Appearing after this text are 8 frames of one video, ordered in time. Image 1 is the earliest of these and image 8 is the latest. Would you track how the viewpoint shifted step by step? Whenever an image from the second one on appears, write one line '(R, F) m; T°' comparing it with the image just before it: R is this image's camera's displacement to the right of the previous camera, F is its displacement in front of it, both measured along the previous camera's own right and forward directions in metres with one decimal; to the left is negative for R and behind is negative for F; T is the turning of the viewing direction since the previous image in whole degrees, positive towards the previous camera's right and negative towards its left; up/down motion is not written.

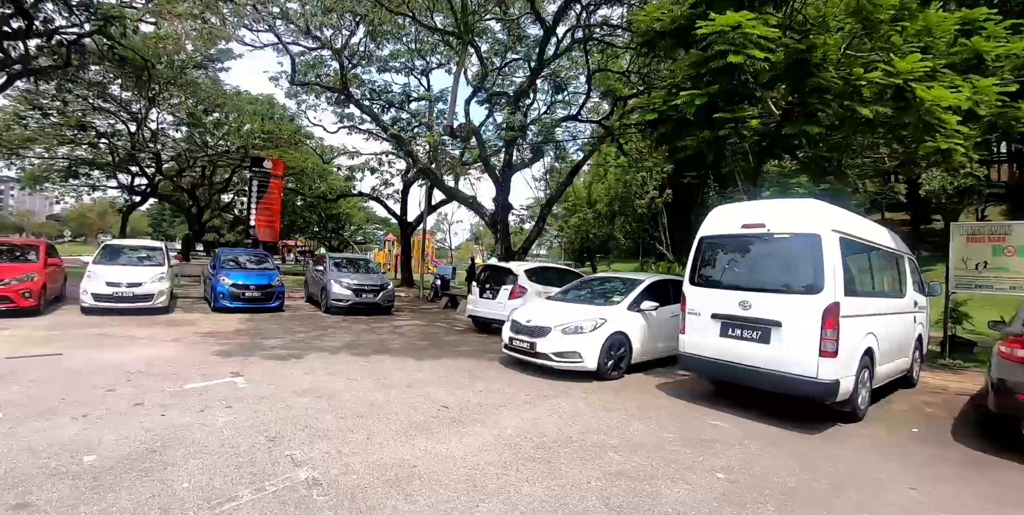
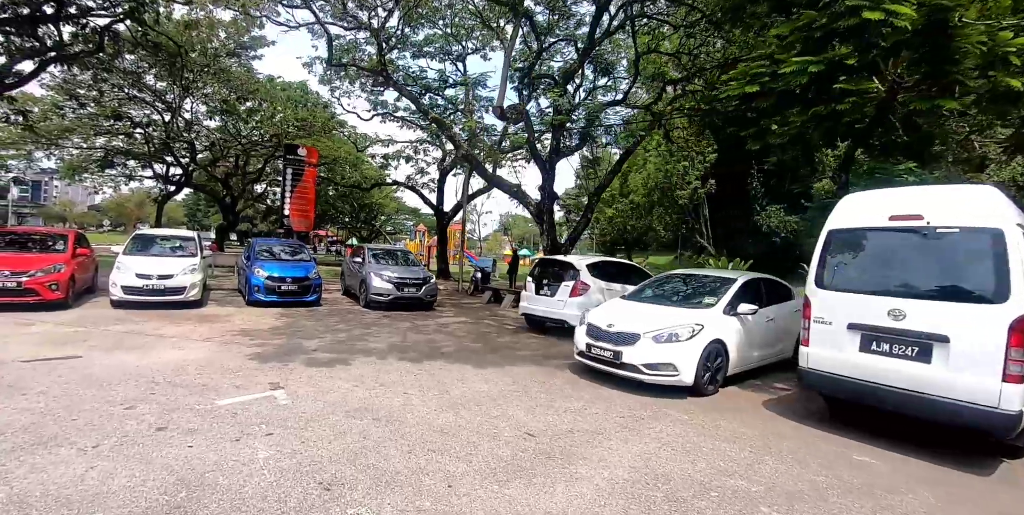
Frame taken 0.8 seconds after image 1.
(-0.7, +1.1) m; -3°
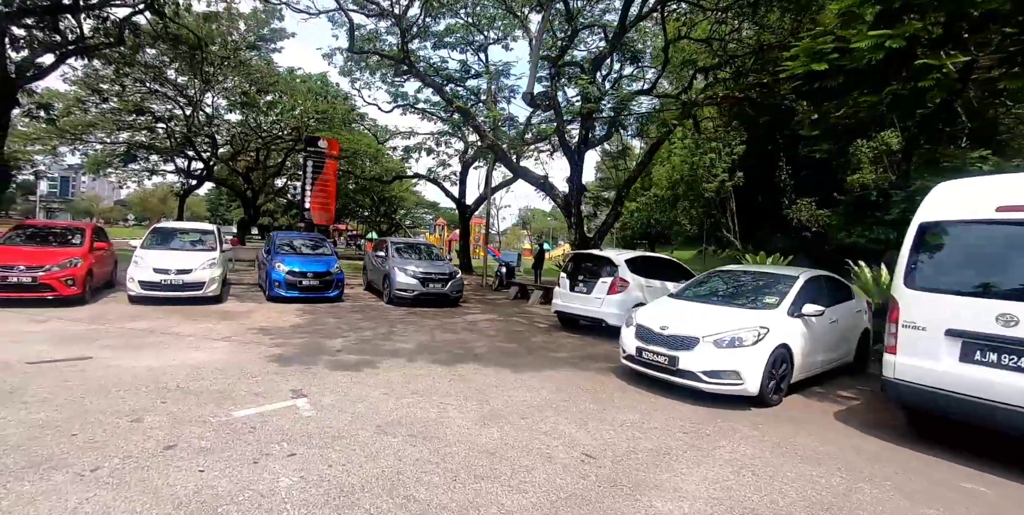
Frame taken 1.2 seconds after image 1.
(-0.3, +0.6) m; -2°
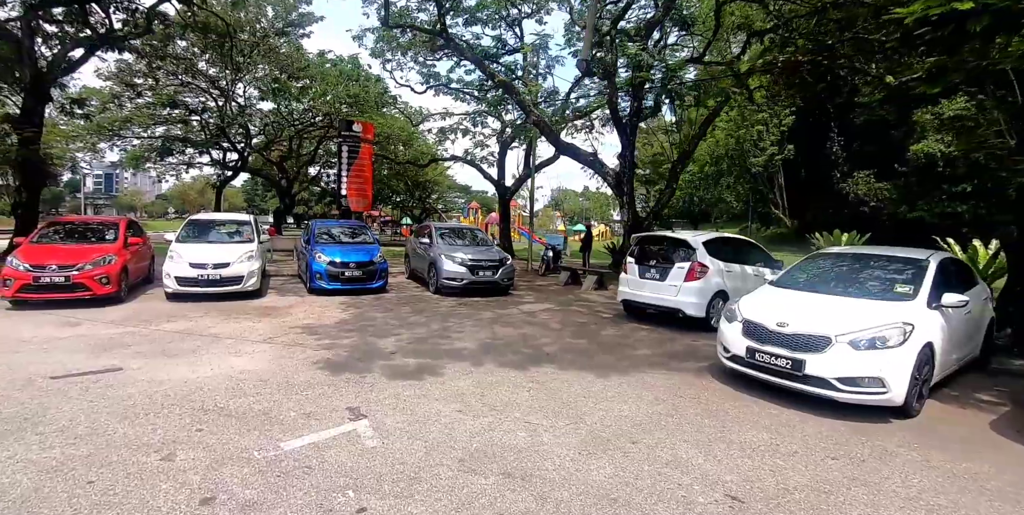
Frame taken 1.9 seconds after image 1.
(-0.5, +0.9) m; -3°
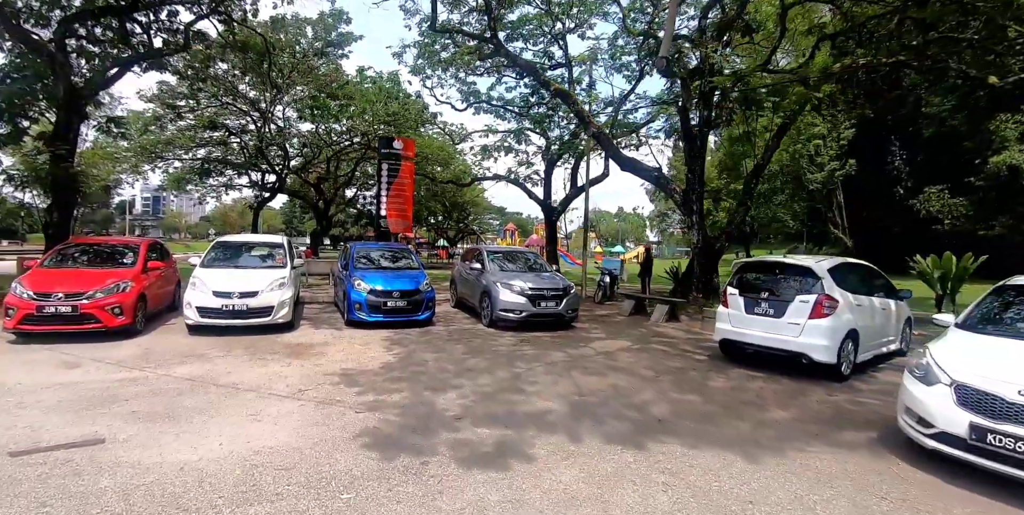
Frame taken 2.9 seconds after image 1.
(-0.6, +1.3) m; -4°
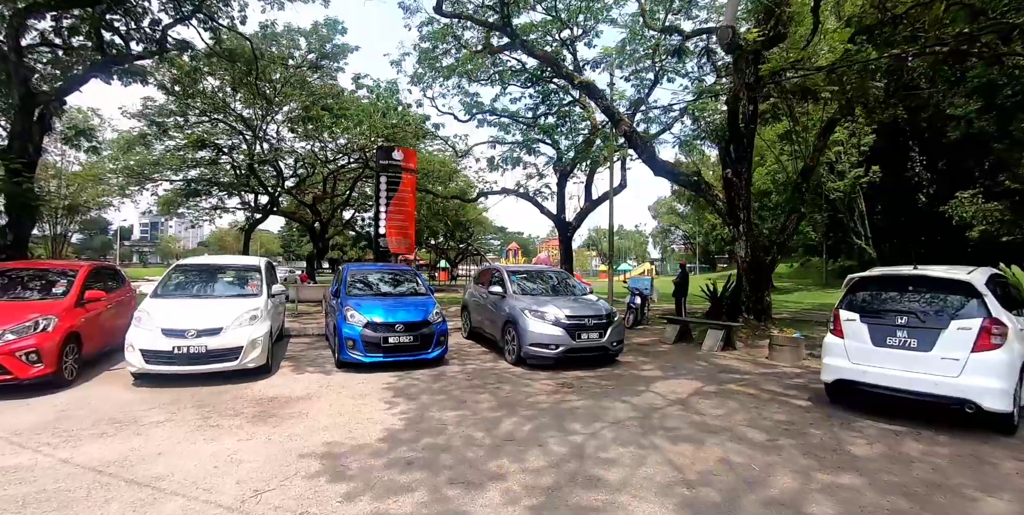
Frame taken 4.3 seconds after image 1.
(-0.4, +1.6) m; 0°
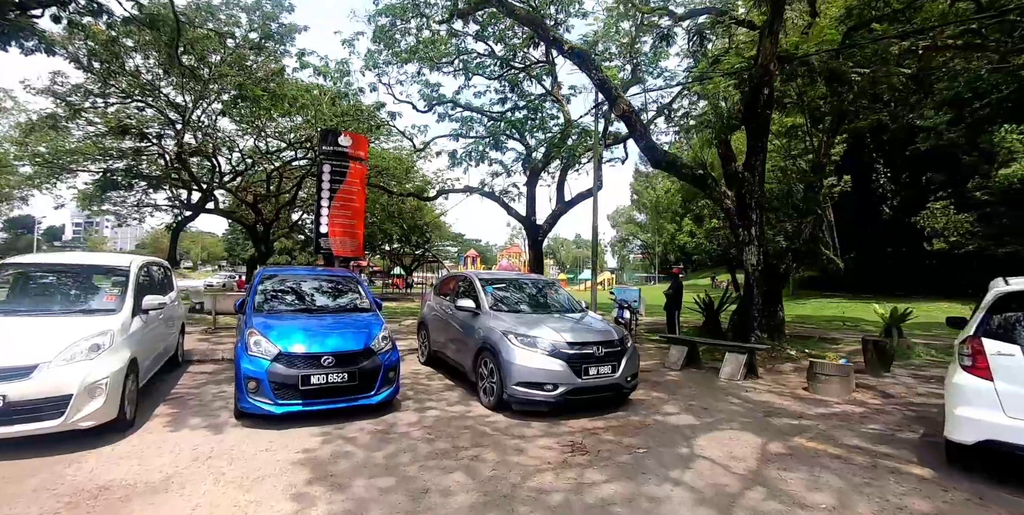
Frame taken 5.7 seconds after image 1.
(-0.2, +1.8) m; +5°
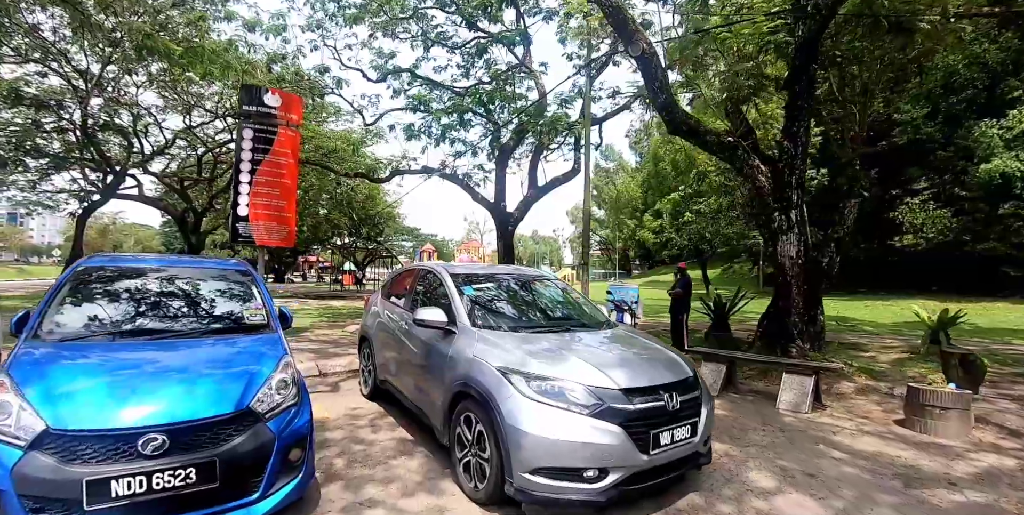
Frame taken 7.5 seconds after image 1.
(-0.3, +2.0) m; +5°
